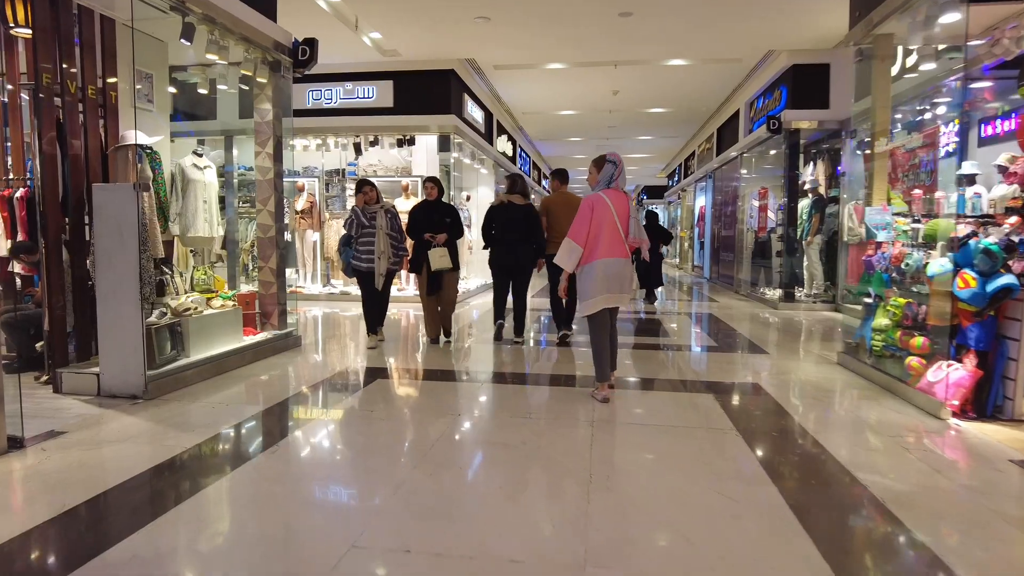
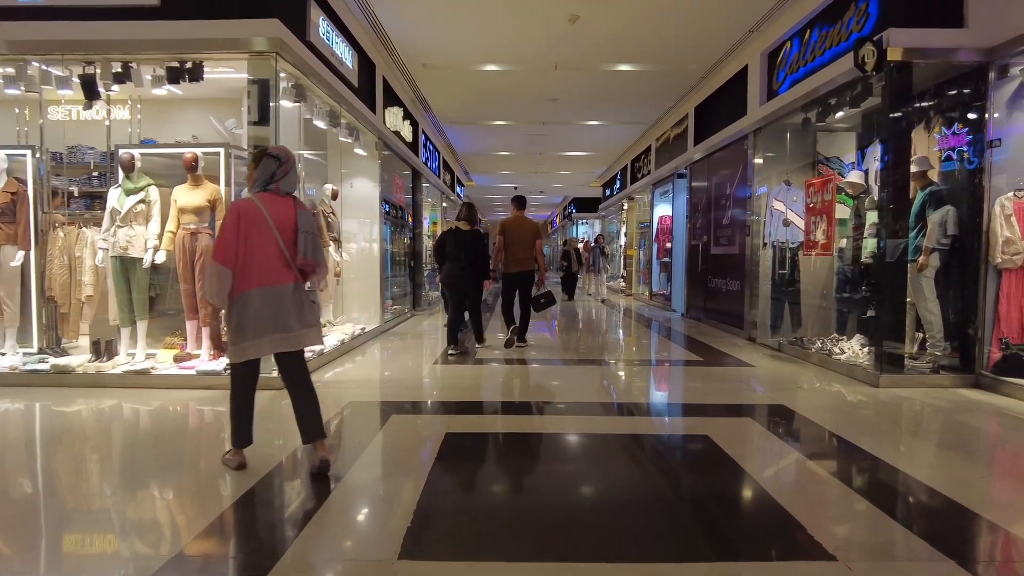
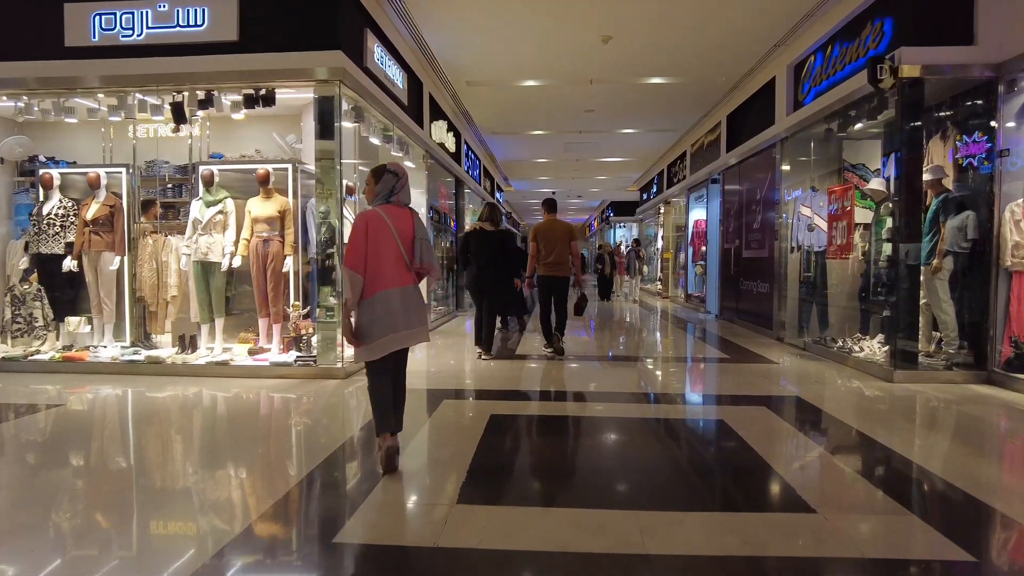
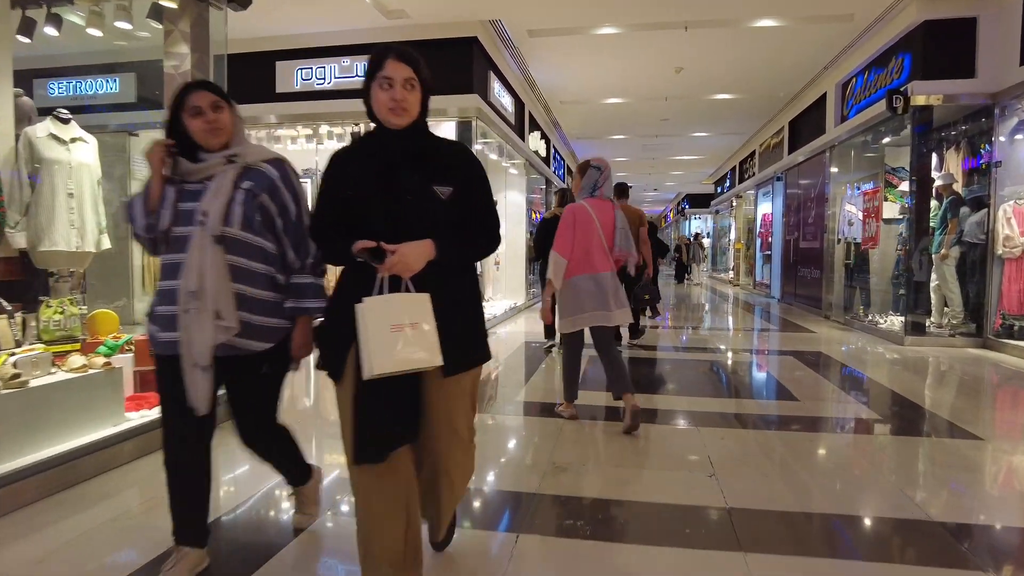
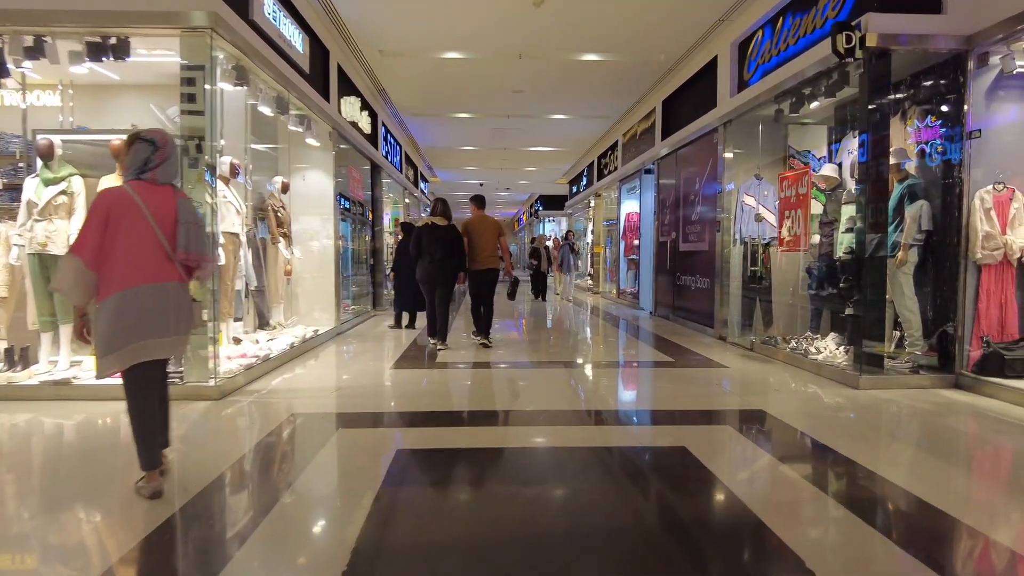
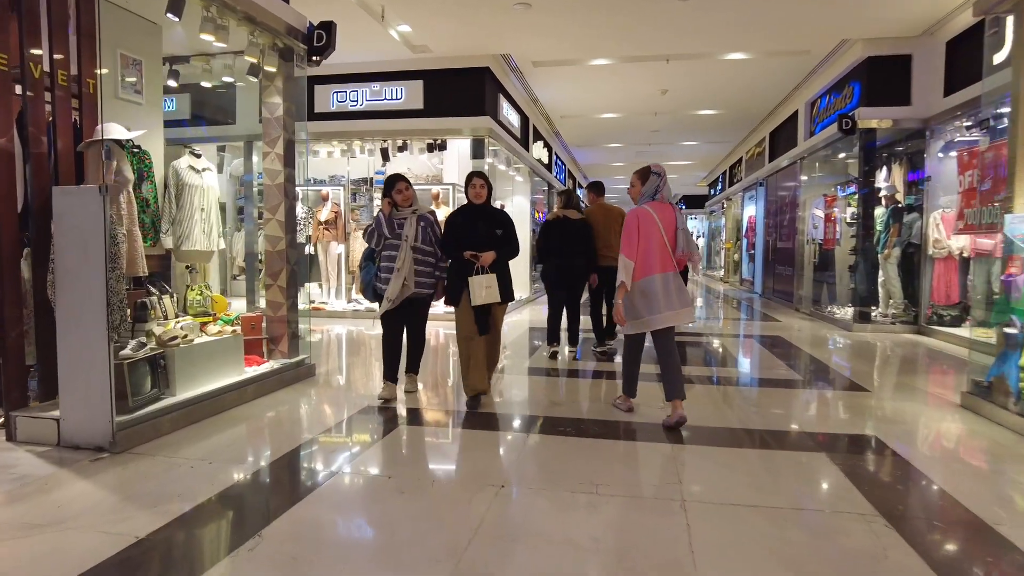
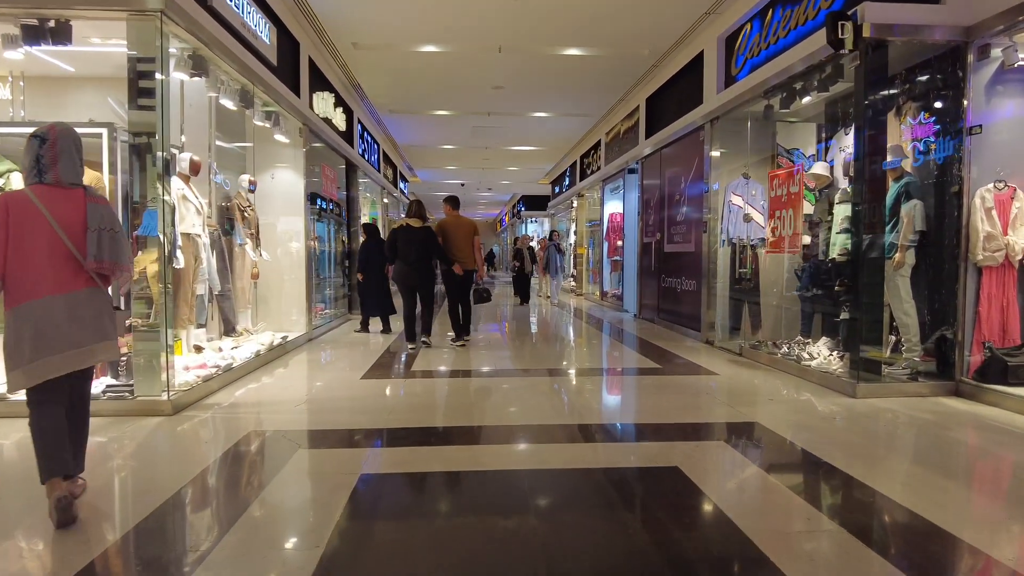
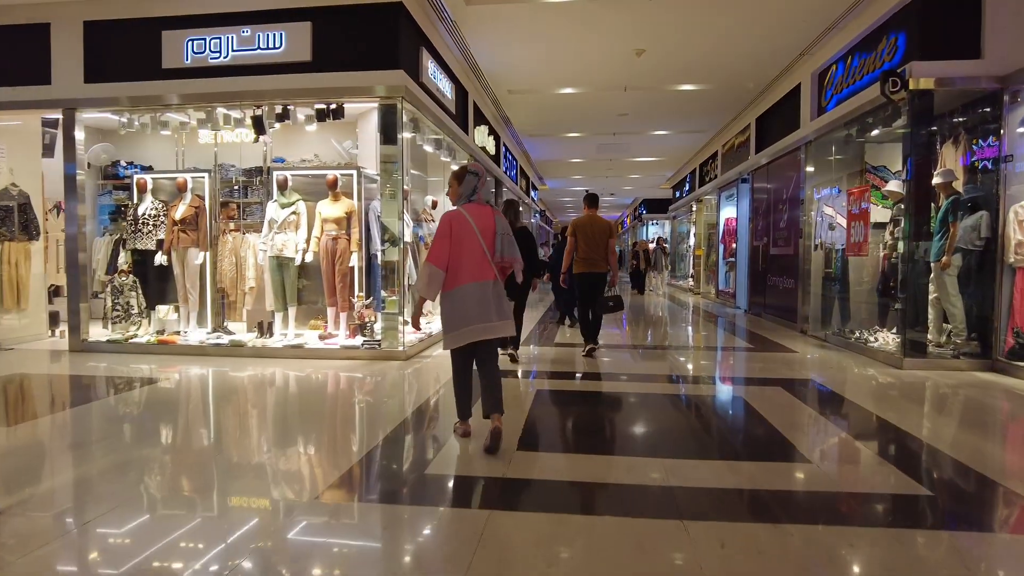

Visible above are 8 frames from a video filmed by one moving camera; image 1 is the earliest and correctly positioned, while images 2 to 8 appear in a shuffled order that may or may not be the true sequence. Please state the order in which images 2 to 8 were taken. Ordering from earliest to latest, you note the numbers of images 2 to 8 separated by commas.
6, 4, 8, 3, 2, 5, 7
